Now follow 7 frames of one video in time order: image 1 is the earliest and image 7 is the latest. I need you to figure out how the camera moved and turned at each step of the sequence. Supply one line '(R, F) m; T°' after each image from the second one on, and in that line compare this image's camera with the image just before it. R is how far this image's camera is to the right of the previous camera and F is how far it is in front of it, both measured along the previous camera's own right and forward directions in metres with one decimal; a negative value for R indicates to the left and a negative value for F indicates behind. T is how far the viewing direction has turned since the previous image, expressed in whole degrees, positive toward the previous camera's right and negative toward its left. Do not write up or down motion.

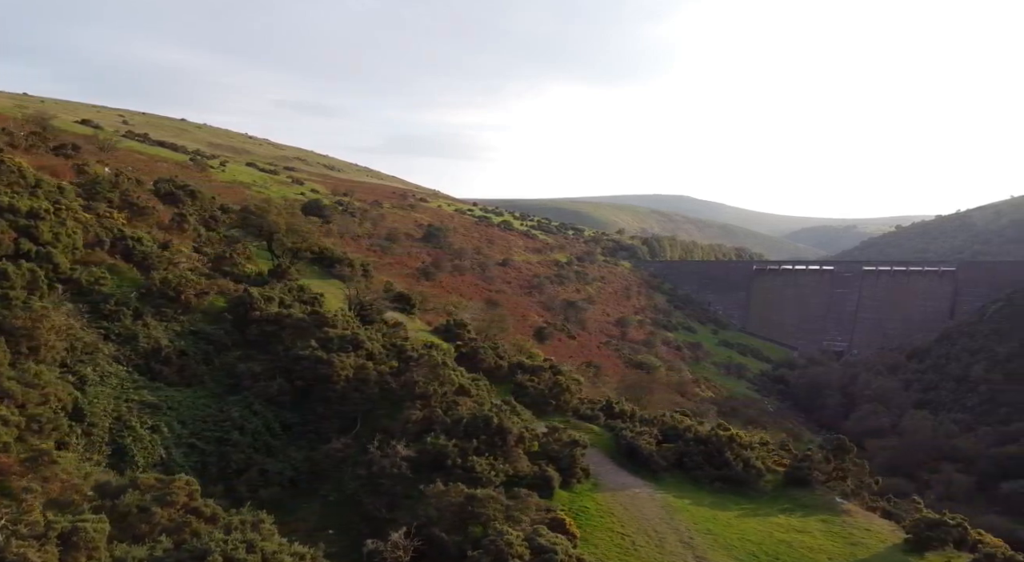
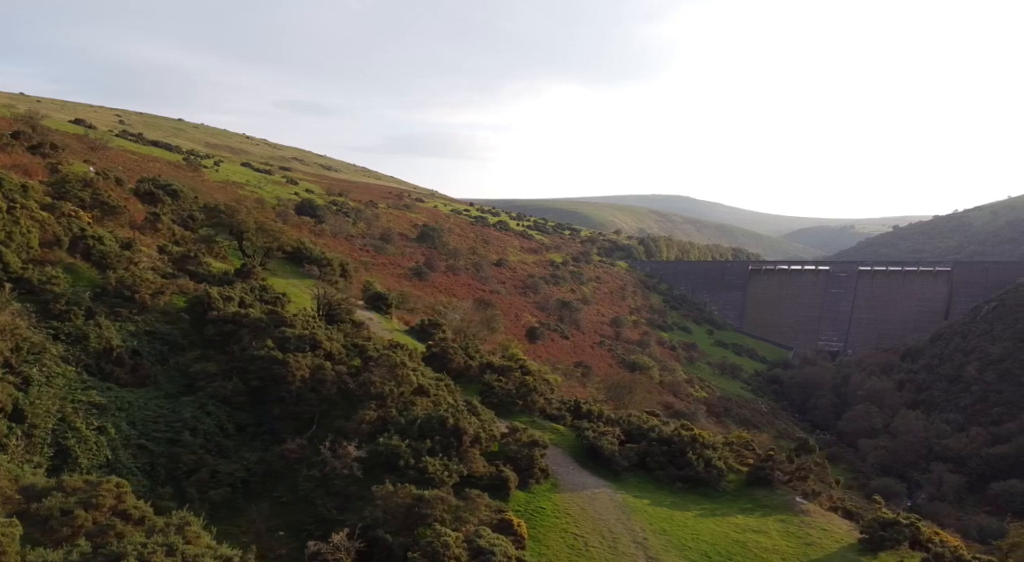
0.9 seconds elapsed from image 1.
(+0.3, 0.0) m; 0°
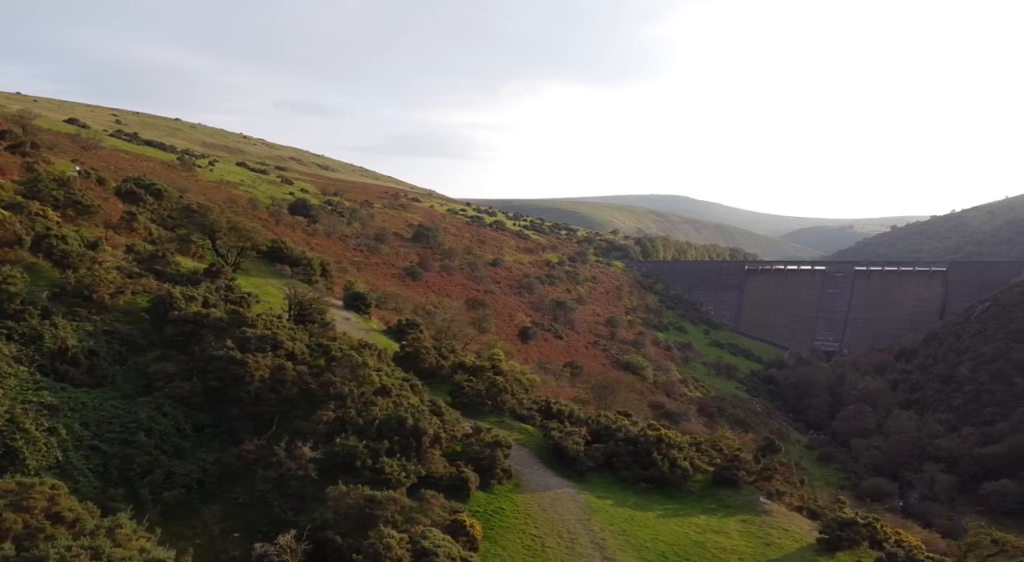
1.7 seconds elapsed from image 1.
(+0.3, 0.0) m; 0°
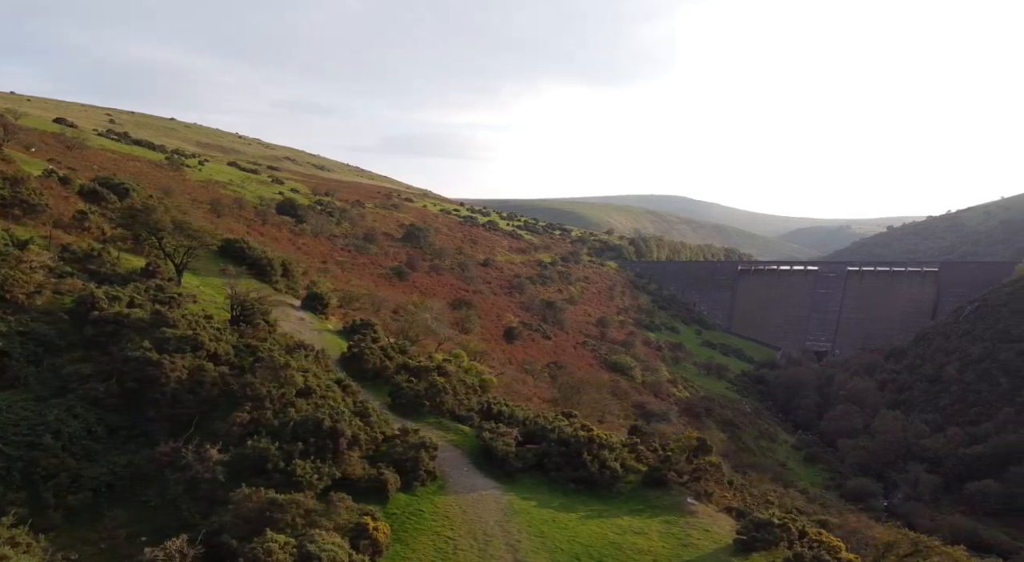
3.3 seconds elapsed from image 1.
(+0.6, +0.1) m; 0°
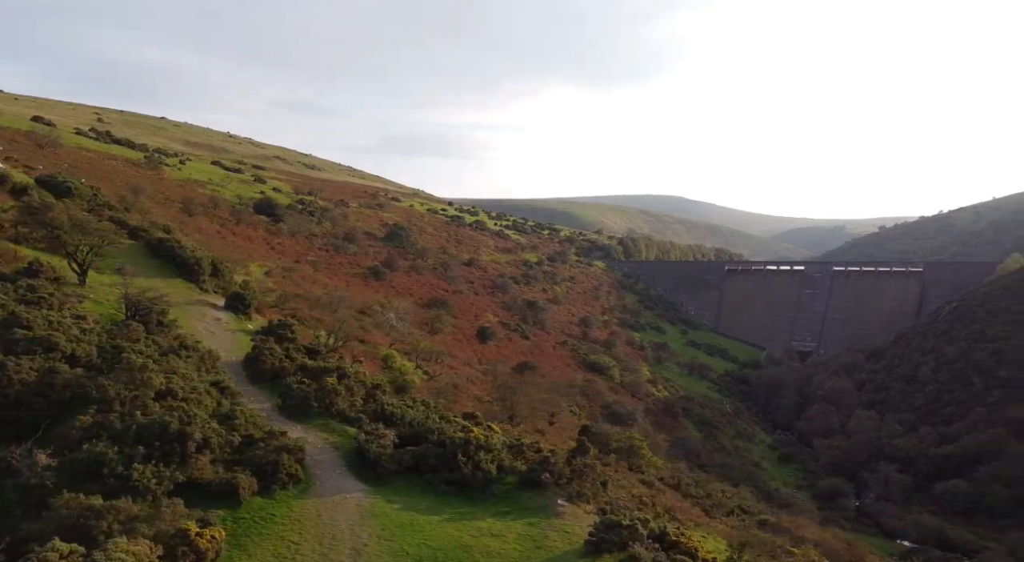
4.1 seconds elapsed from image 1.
(+1.1, +0.1) m; +1°
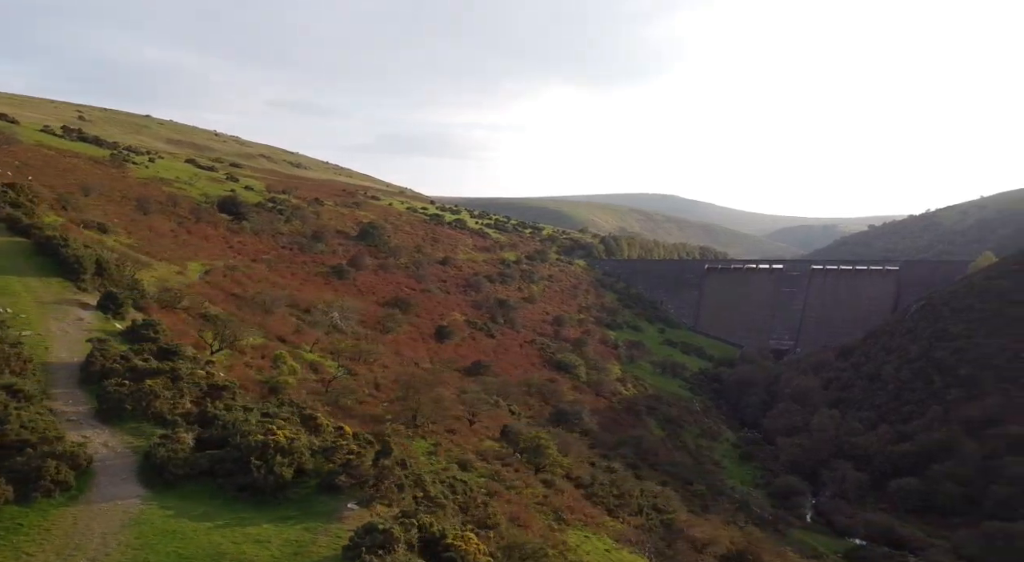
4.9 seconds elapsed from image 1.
(+1.8, +0.2) m; +1°
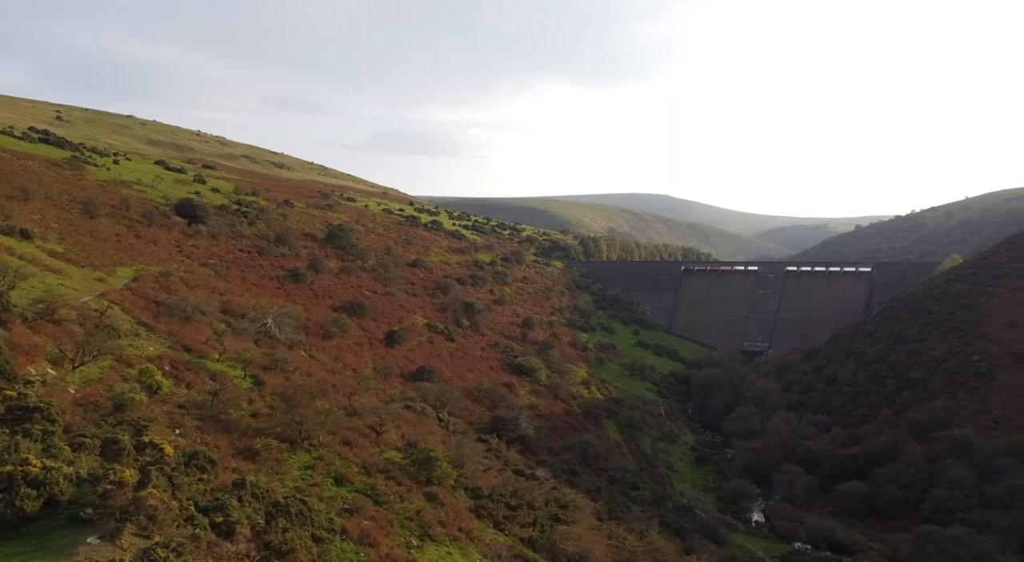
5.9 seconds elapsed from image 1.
(+2.1, +0.2) m; +1°
